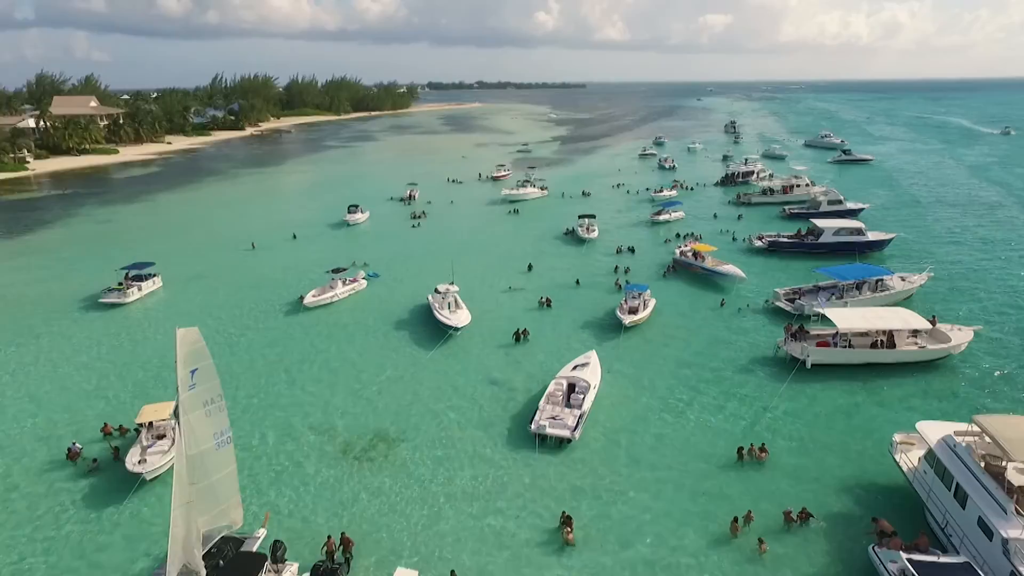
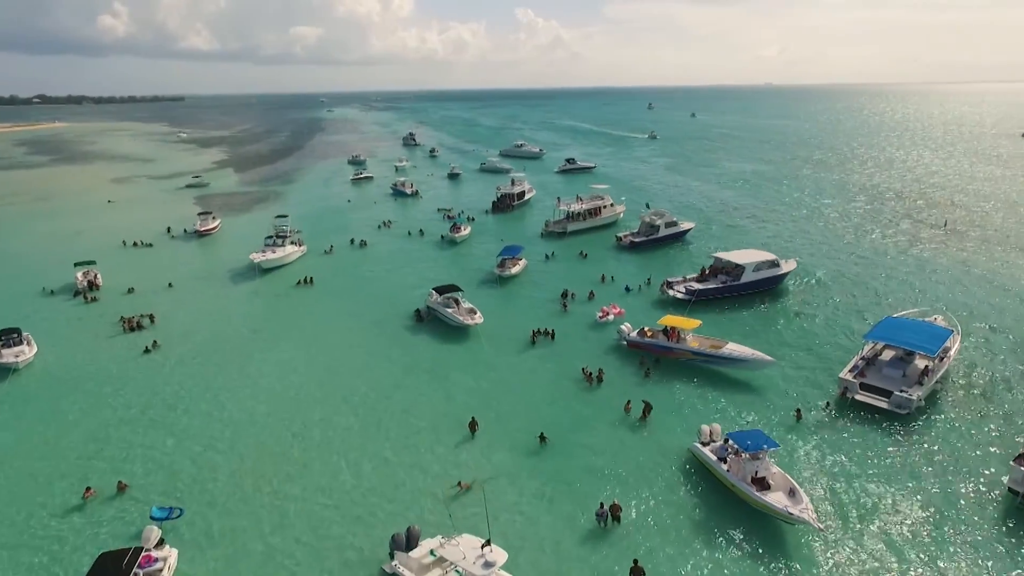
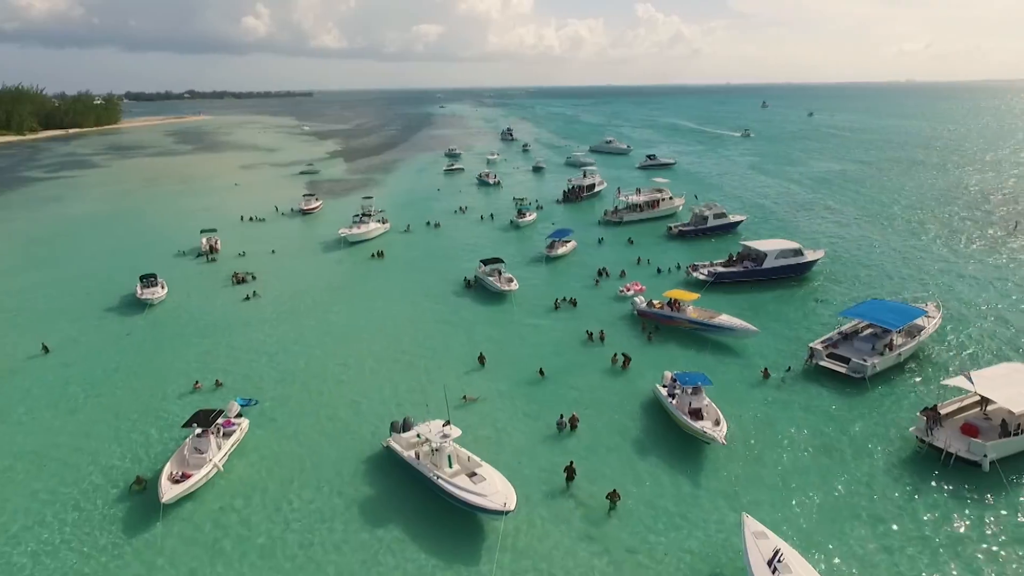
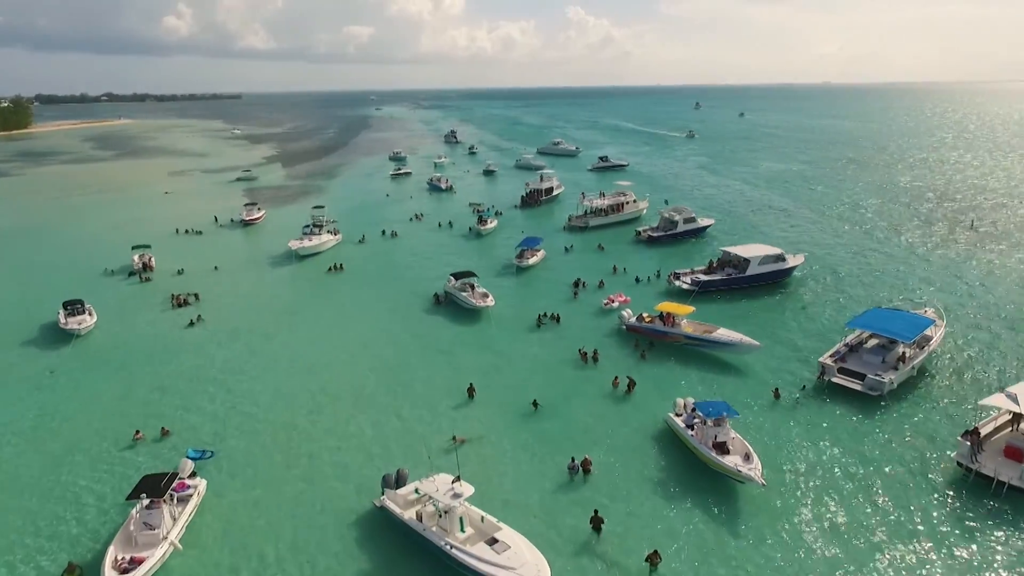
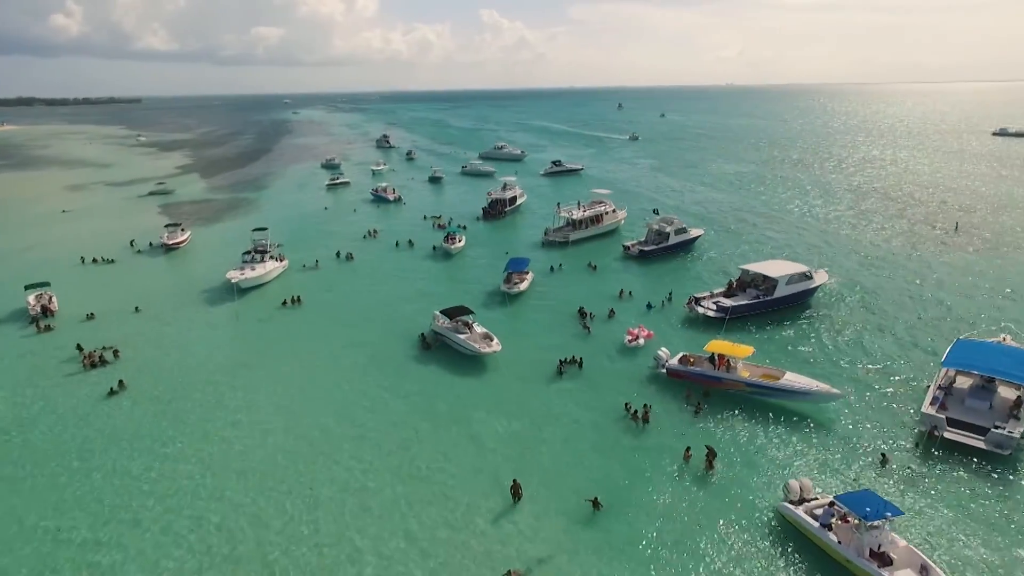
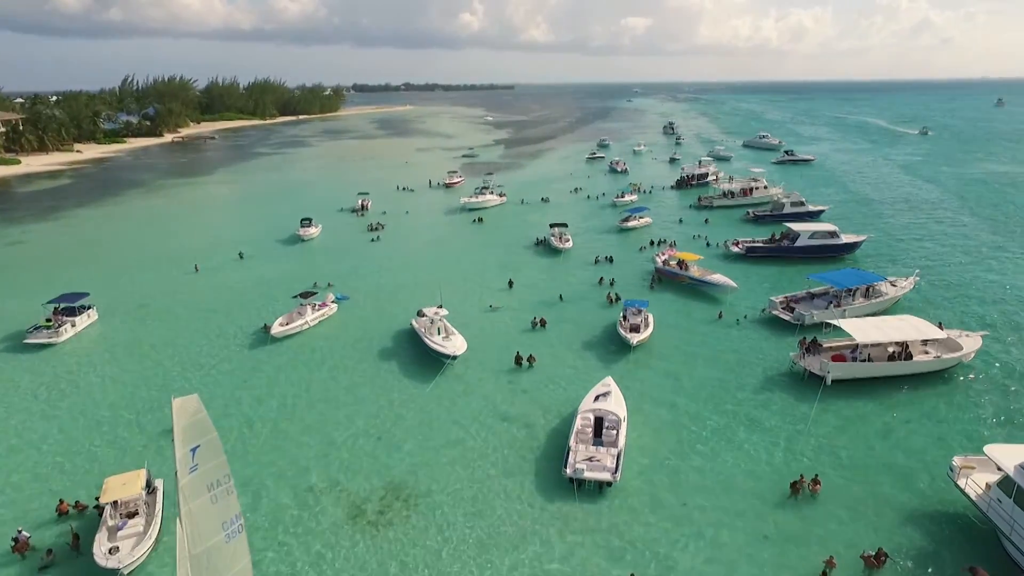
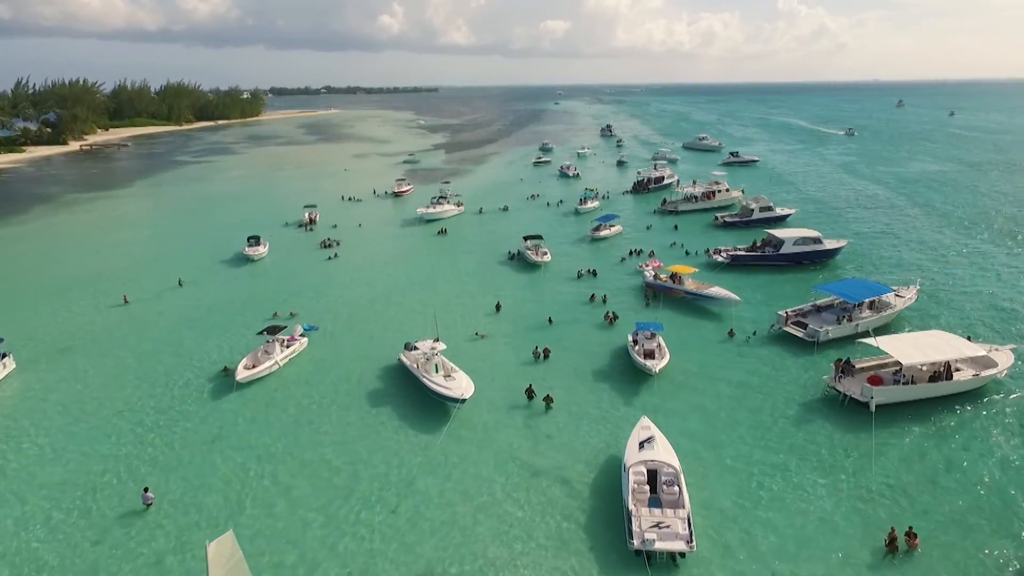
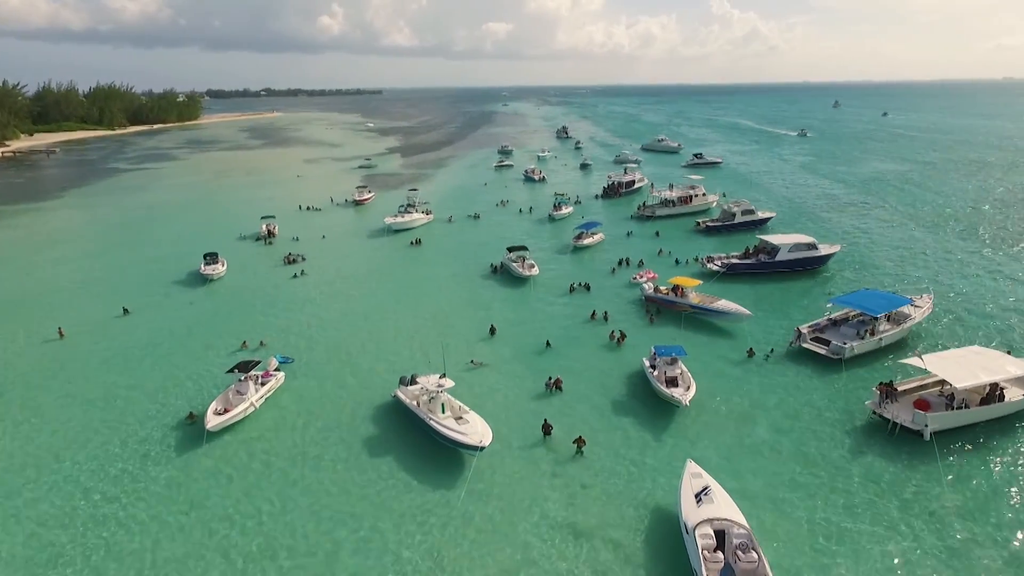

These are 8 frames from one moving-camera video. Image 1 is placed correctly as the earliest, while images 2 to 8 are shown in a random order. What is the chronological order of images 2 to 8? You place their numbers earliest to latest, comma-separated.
6, 7, 8, 3, 4, 2, 5
